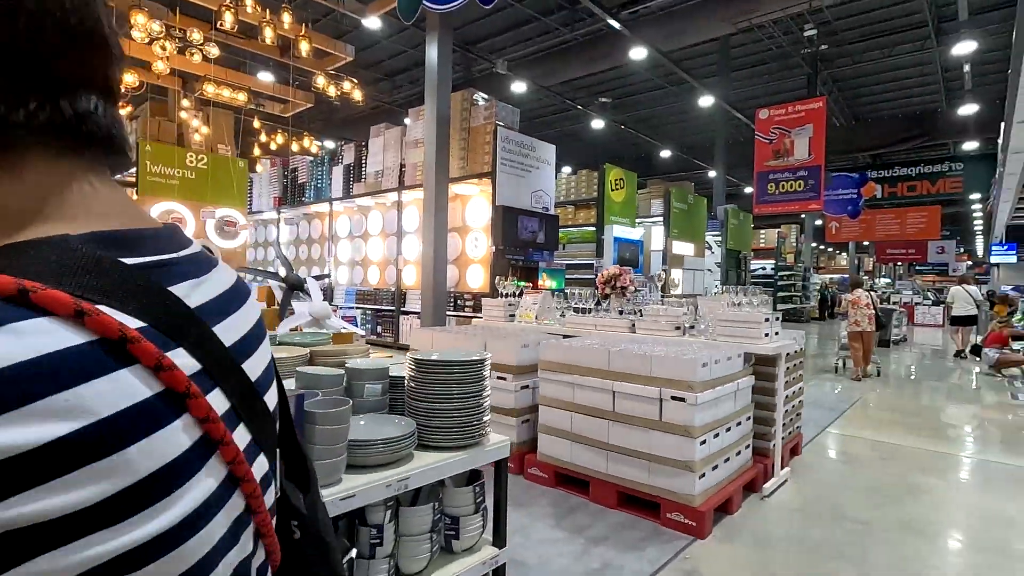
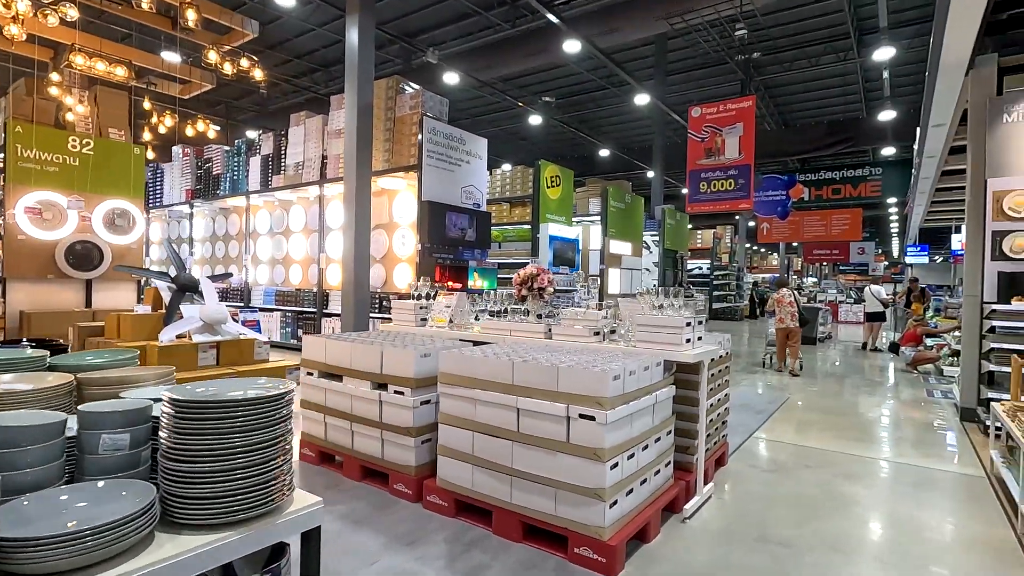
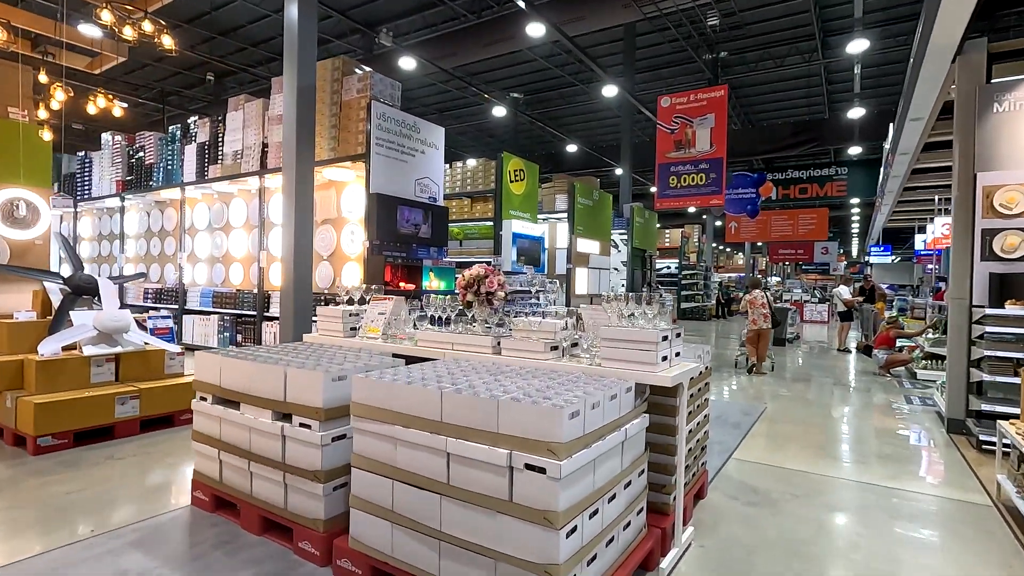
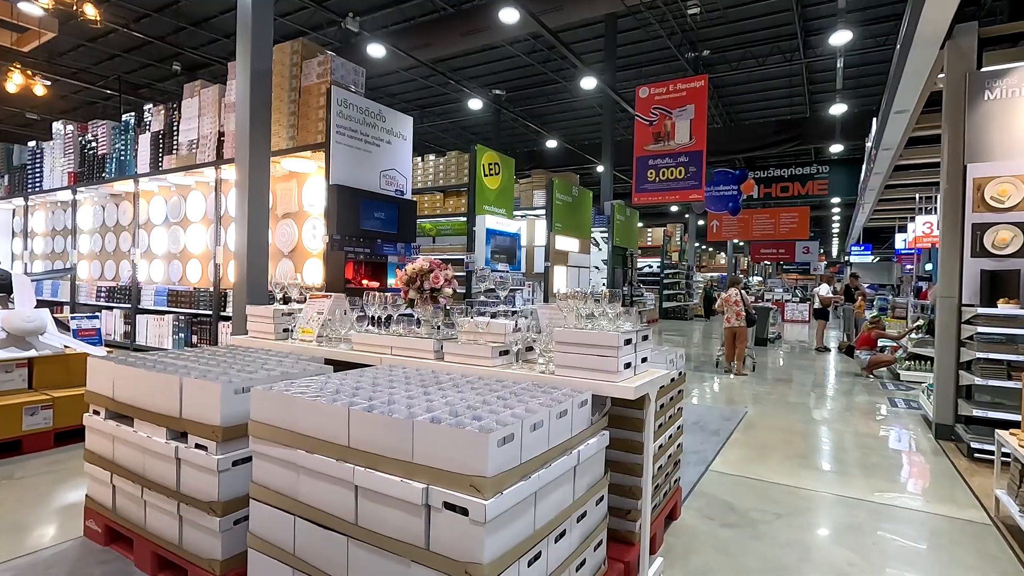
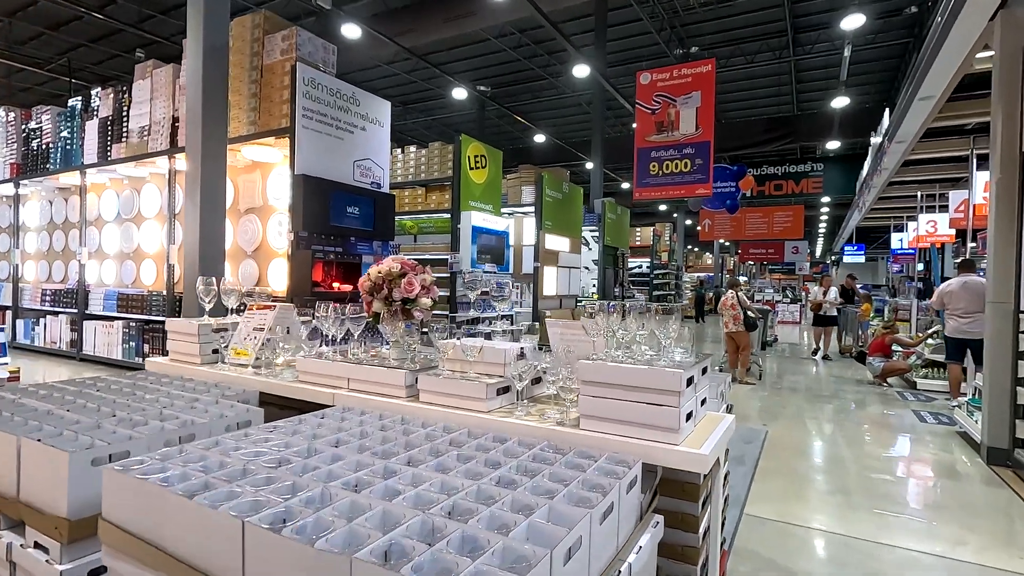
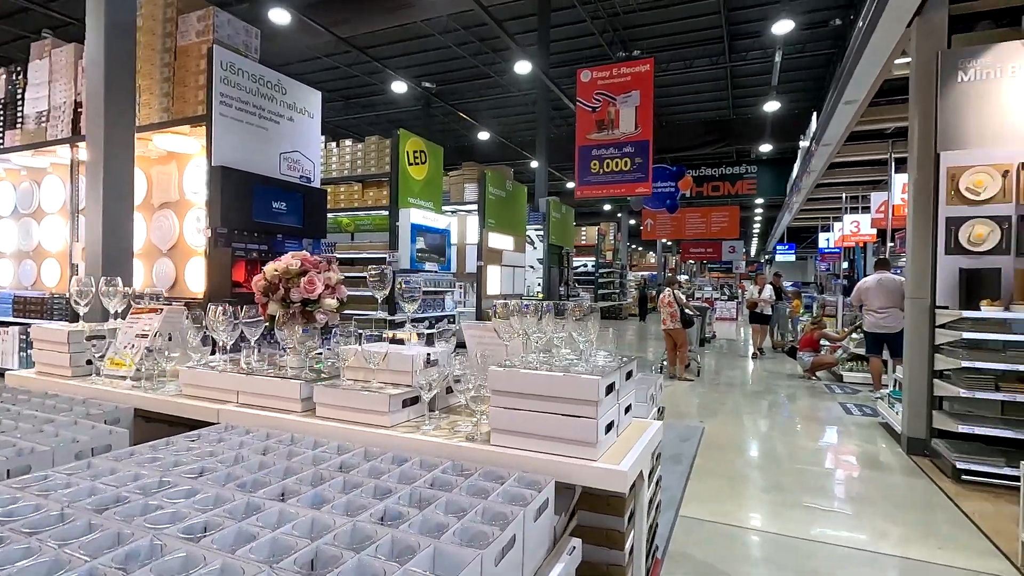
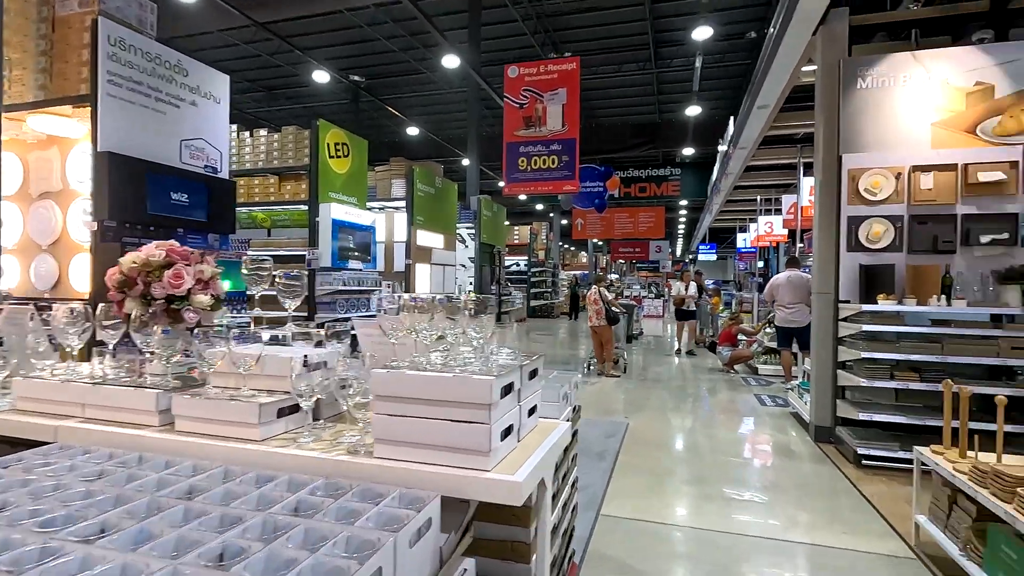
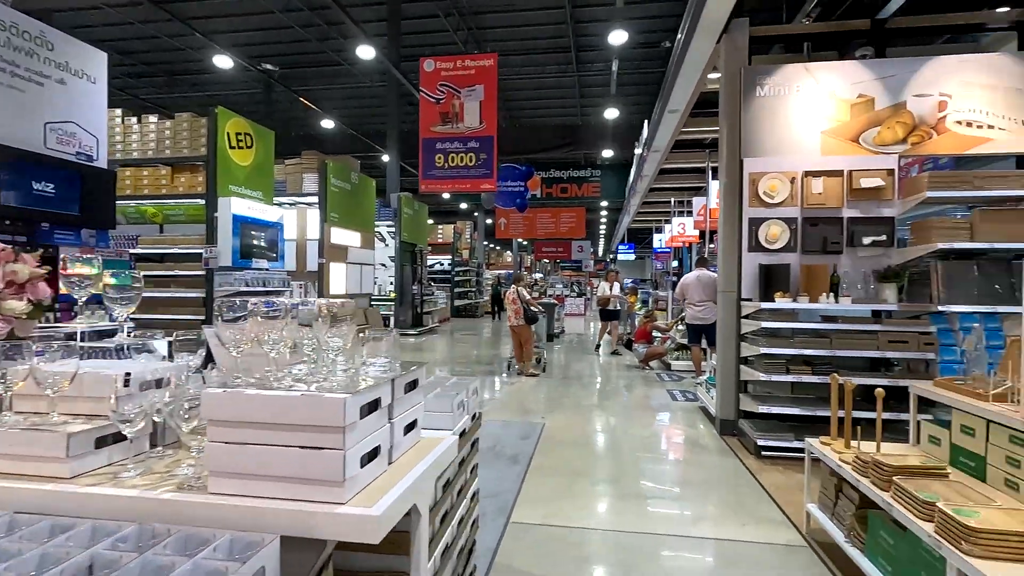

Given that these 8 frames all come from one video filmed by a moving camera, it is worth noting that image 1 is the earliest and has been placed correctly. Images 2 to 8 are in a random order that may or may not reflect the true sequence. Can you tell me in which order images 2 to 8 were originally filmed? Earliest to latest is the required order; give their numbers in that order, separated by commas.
2, 3, 4, 5, 6, 7, 8
